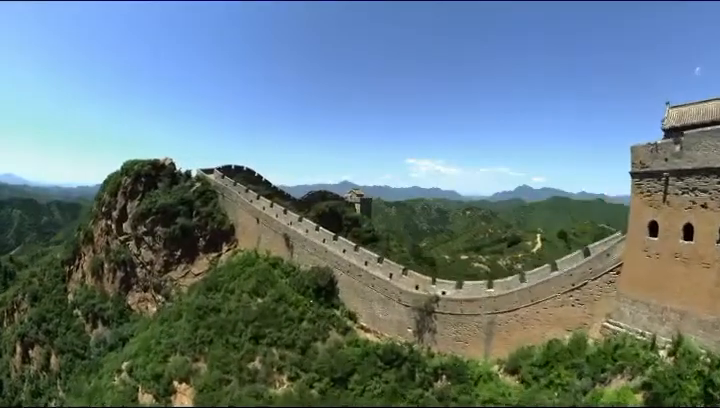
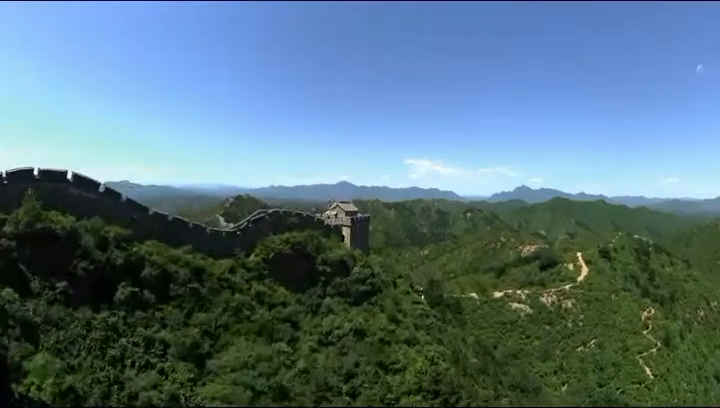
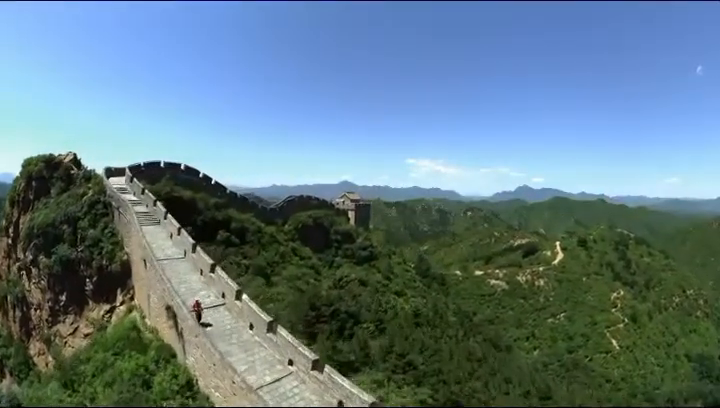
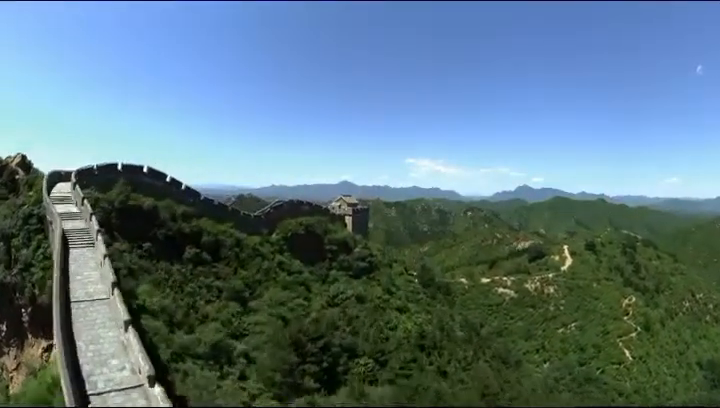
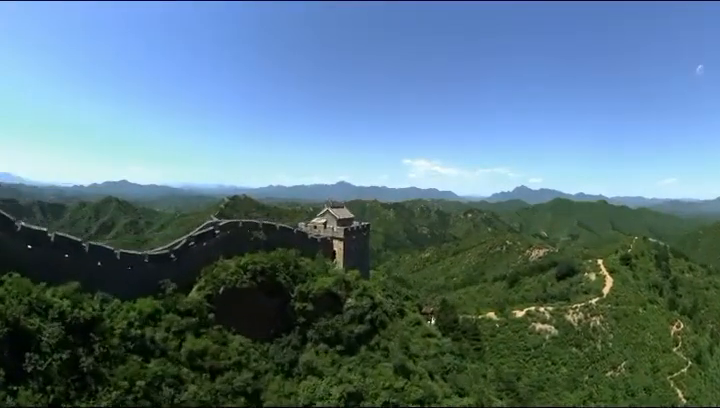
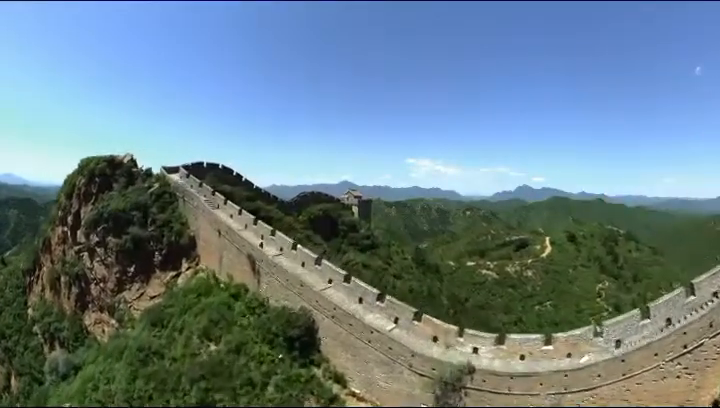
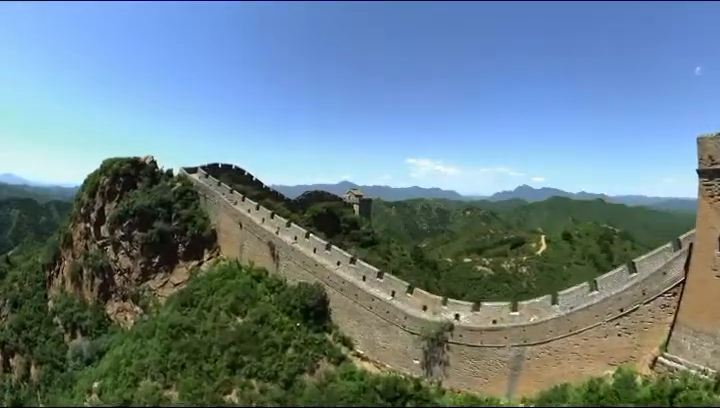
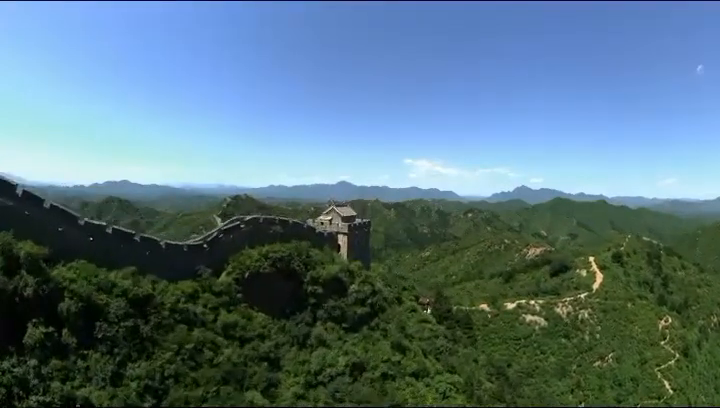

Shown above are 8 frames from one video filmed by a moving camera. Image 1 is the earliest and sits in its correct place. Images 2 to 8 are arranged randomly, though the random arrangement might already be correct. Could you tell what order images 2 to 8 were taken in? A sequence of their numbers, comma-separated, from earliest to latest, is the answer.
7, 6, 3, 4, 2, 8, 5
